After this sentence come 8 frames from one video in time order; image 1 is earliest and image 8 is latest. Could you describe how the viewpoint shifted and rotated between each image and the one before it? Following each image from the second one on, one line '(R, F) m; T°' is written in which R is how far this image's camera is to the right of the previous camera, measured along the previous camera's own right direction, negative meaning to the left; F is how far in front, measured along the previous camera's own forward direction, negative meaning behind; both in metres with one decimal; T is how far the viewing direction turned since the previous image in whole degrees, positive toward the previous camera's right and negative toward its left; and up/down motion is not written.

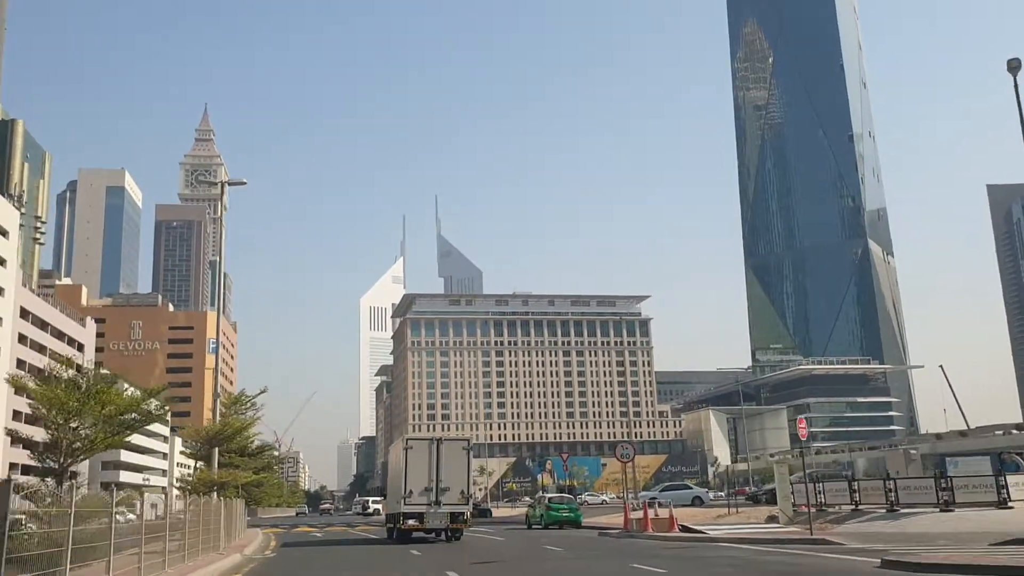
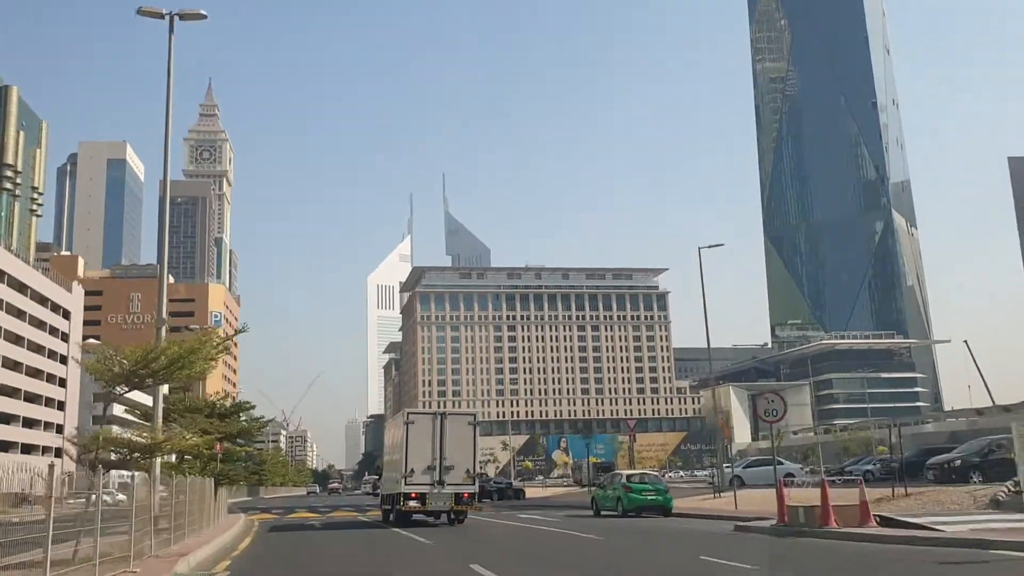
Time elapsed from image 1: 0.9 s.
(-1.1, +6.3) m; 0°
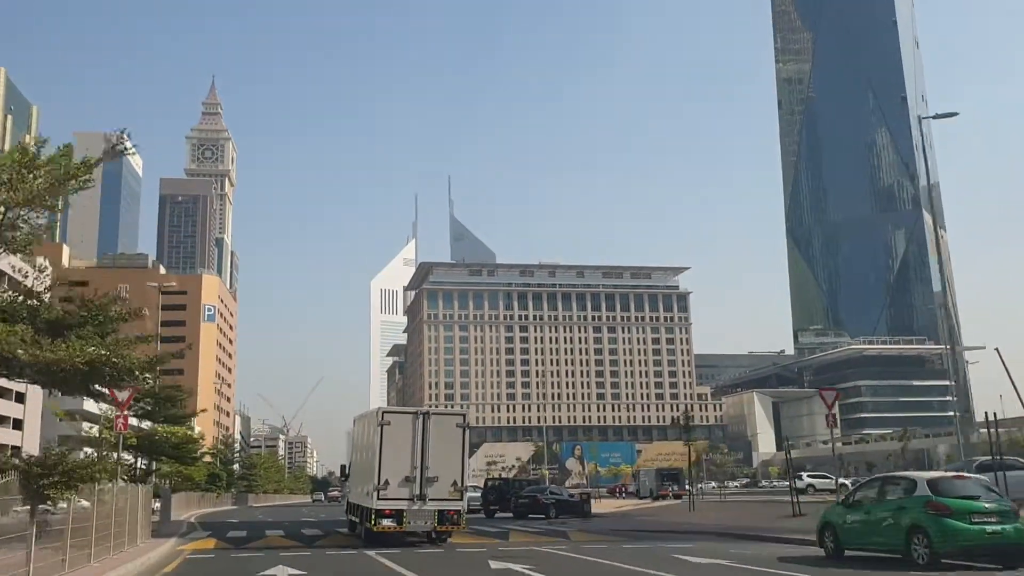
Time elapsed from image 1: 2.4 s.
(-1.6, +9.4) m; 0°
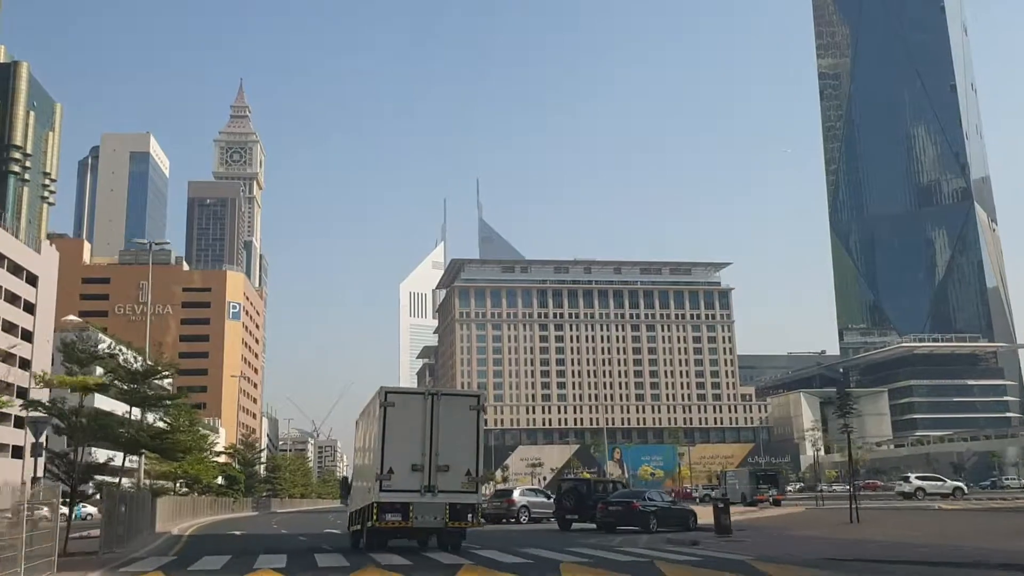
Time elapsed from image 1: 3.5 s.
(-1.1, +6.0) m; -2°
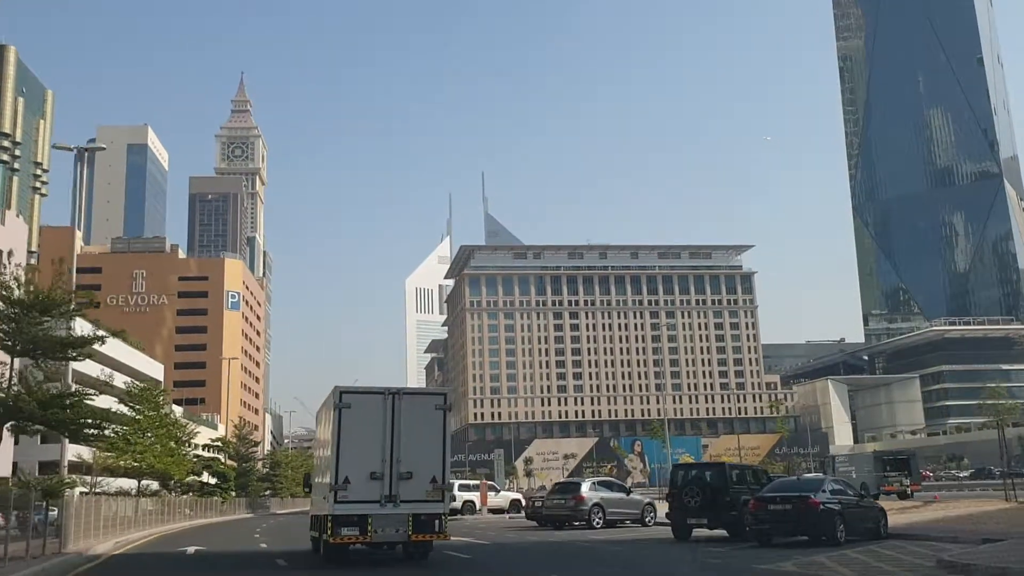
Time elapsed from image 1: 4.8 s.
(-1.1, +7.0) m; 0°
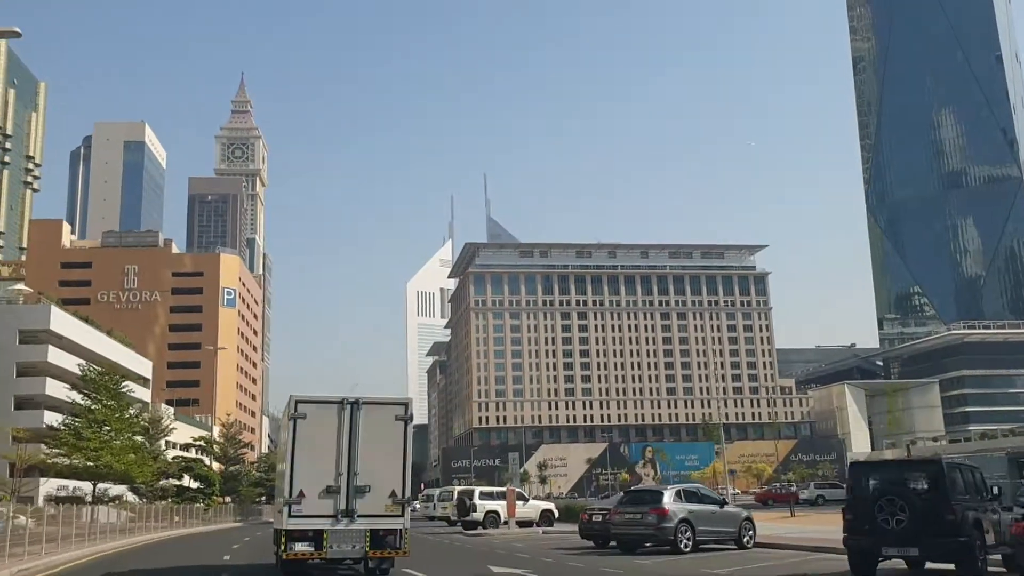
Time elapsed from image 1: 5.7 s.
(-0.8, +4.9) m; 0°
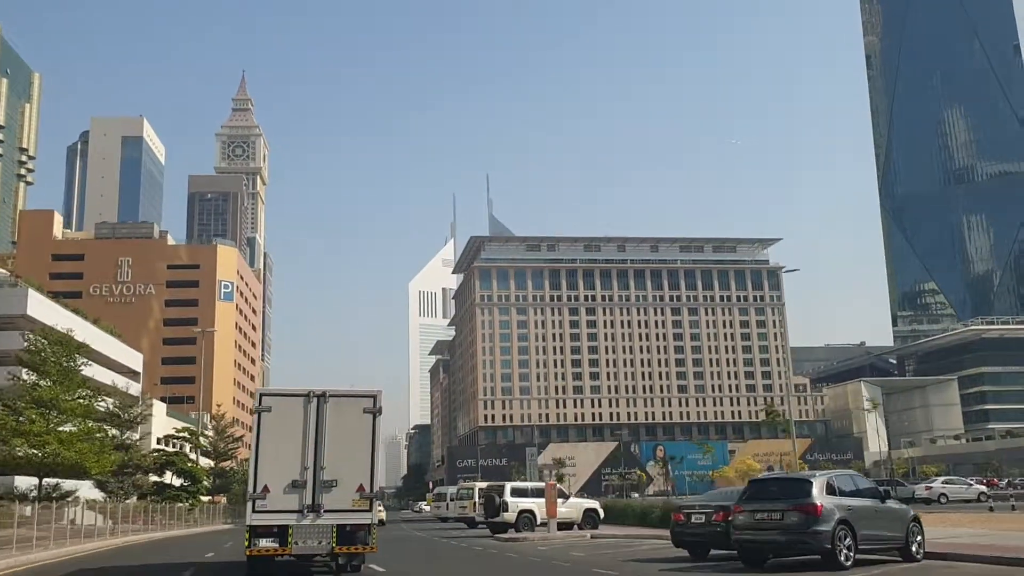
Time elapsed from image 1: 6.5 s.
(-0.8, +4.2) m; 0°
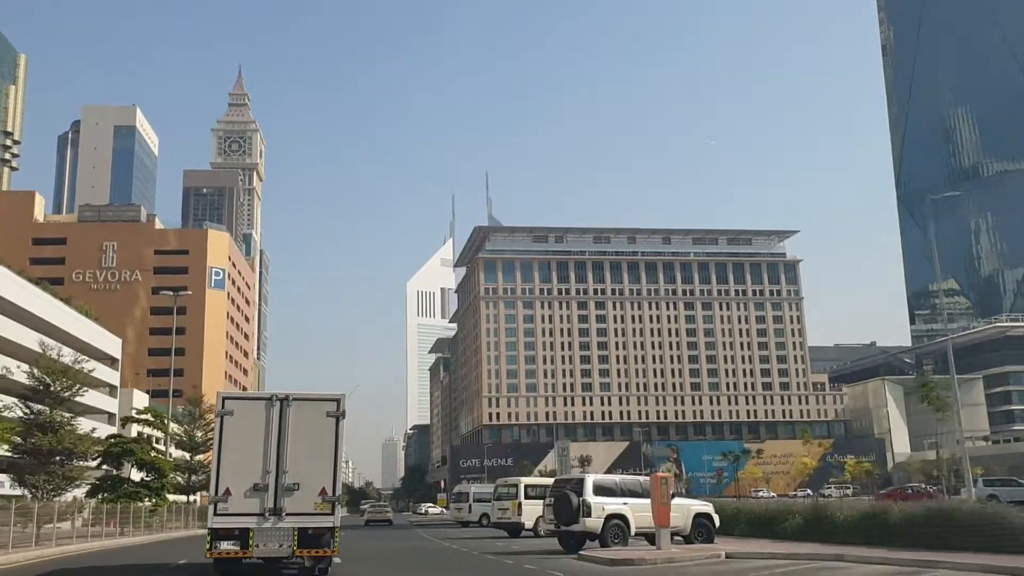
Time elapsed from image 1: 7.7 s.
(-1.3, +6.4) m; 0°
